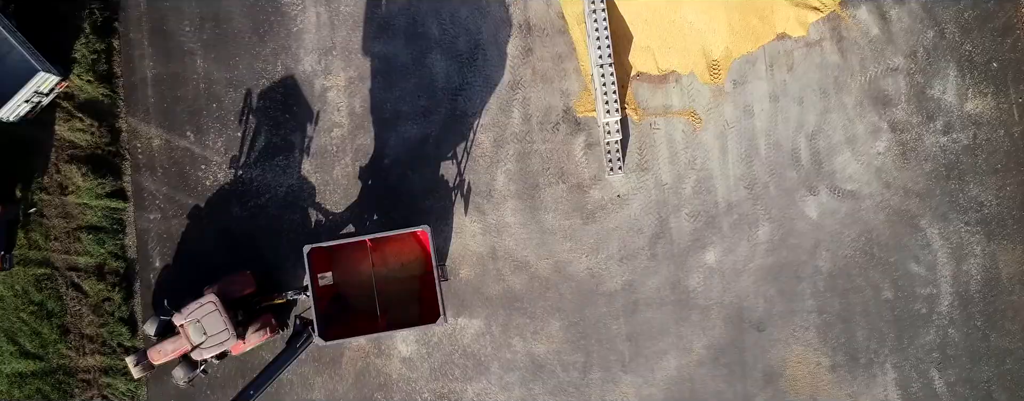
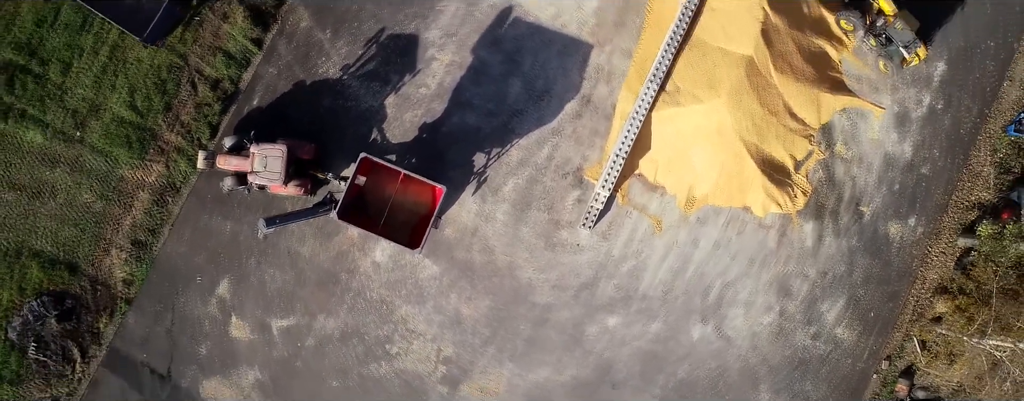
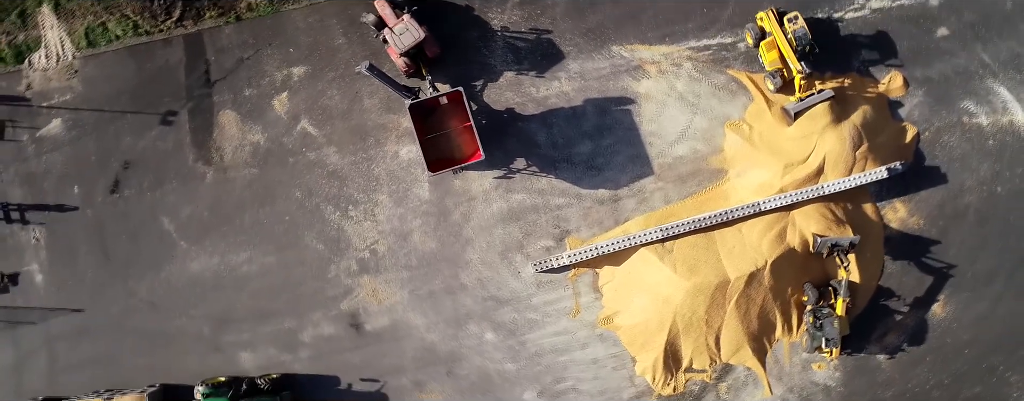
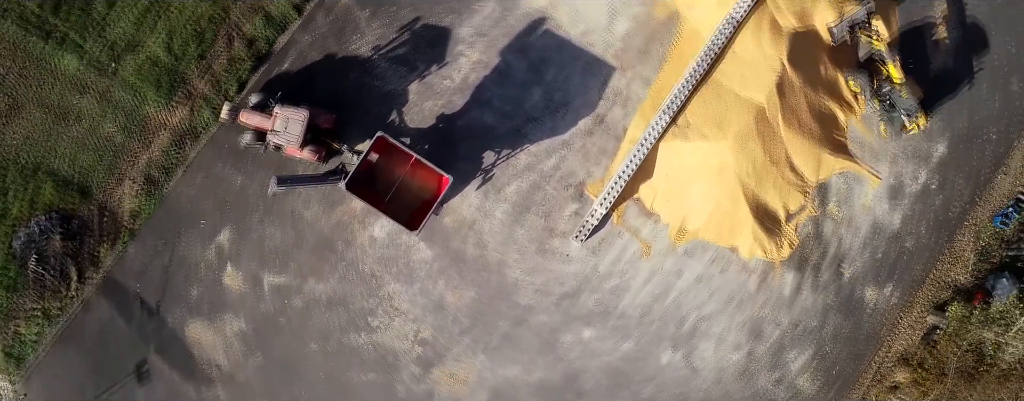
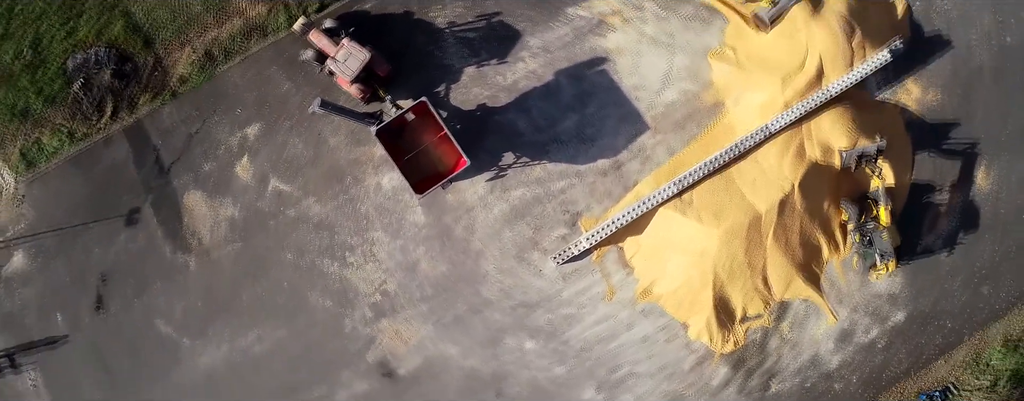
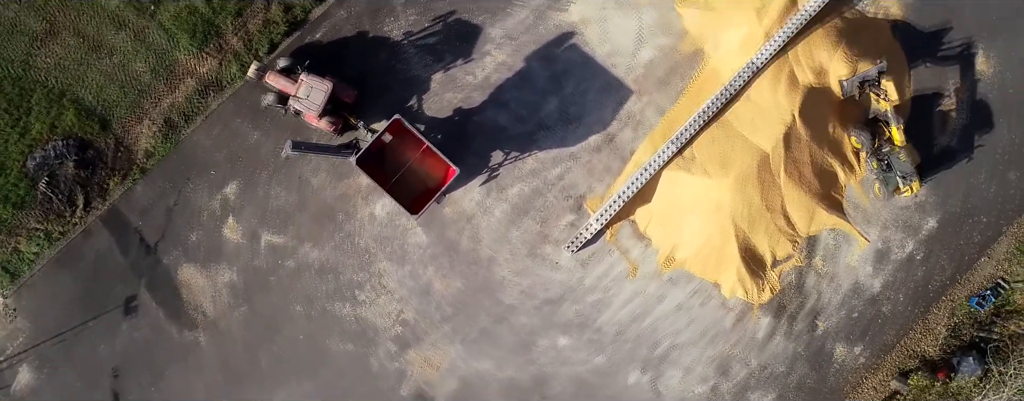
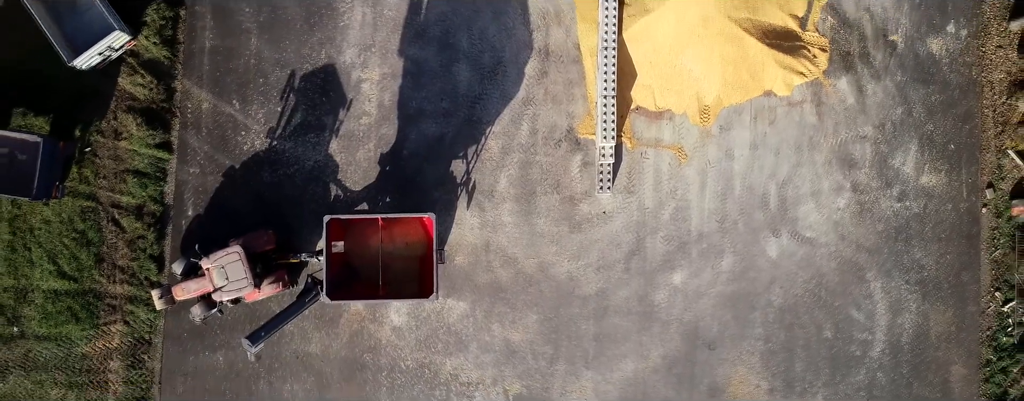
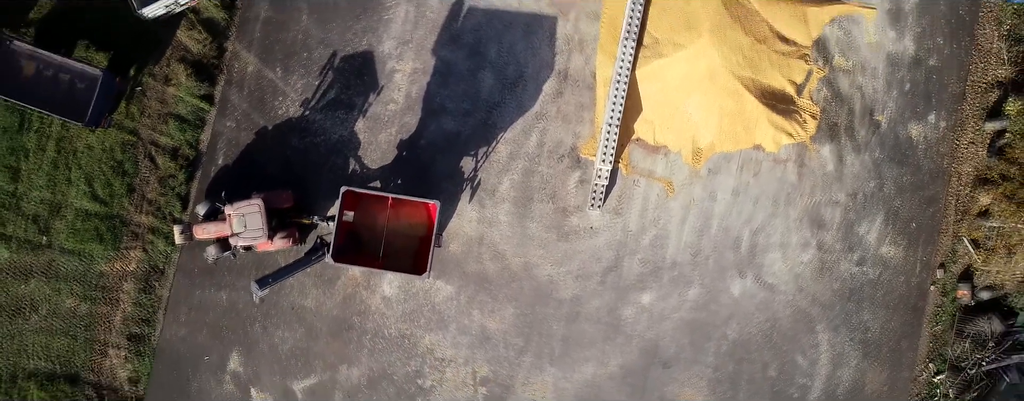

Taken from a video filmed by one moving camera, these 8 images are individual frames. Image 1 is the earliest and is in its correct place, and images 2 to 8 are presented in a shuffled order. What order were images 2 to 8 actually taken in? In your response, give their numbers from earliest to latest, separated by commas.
7, 8, 2, 4, 6, 5, 3
